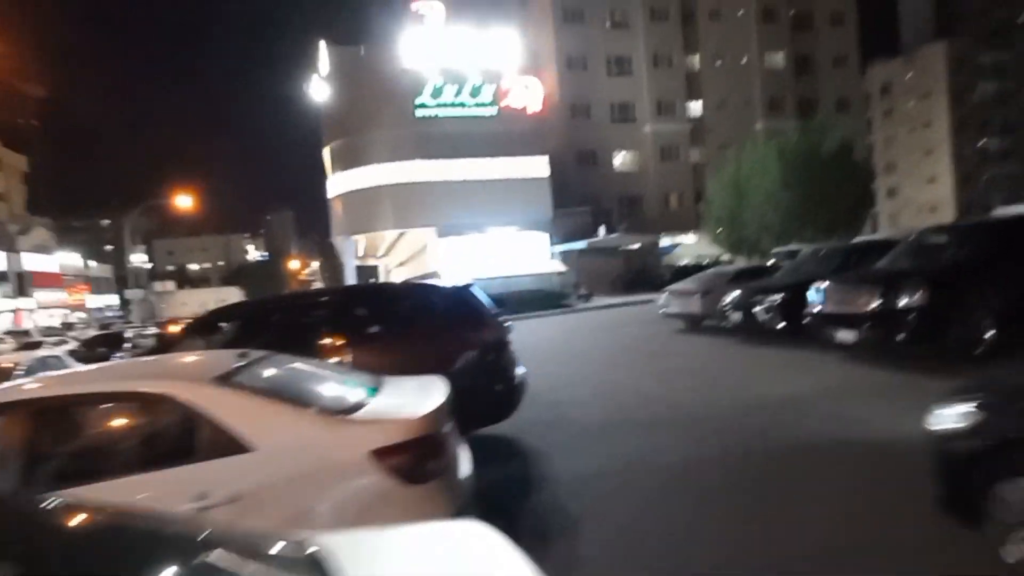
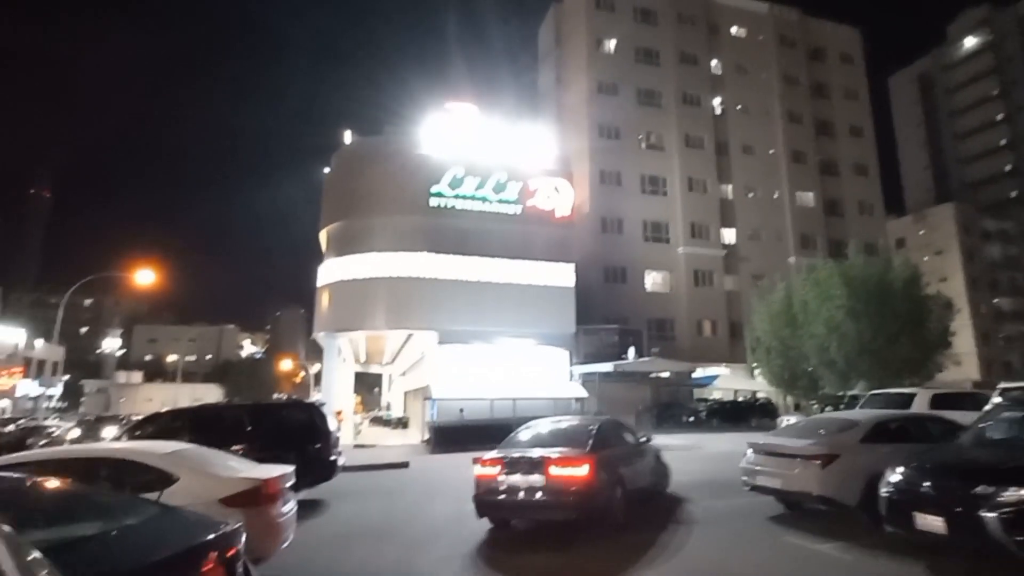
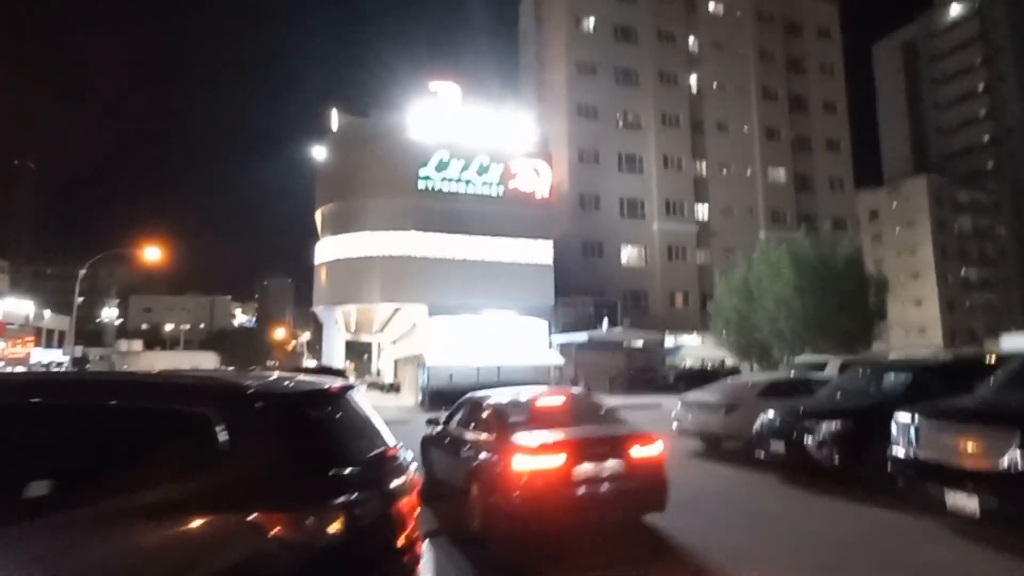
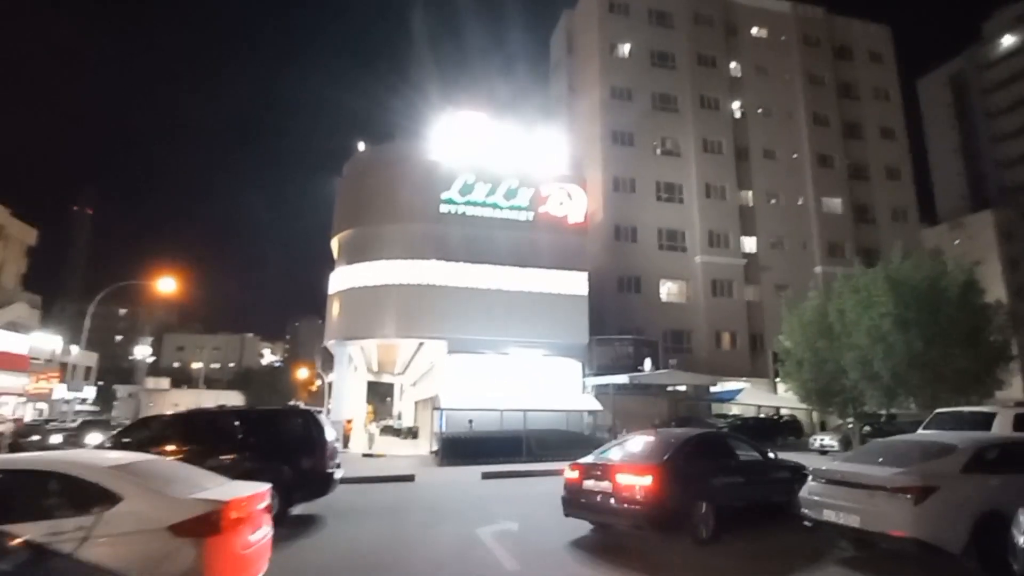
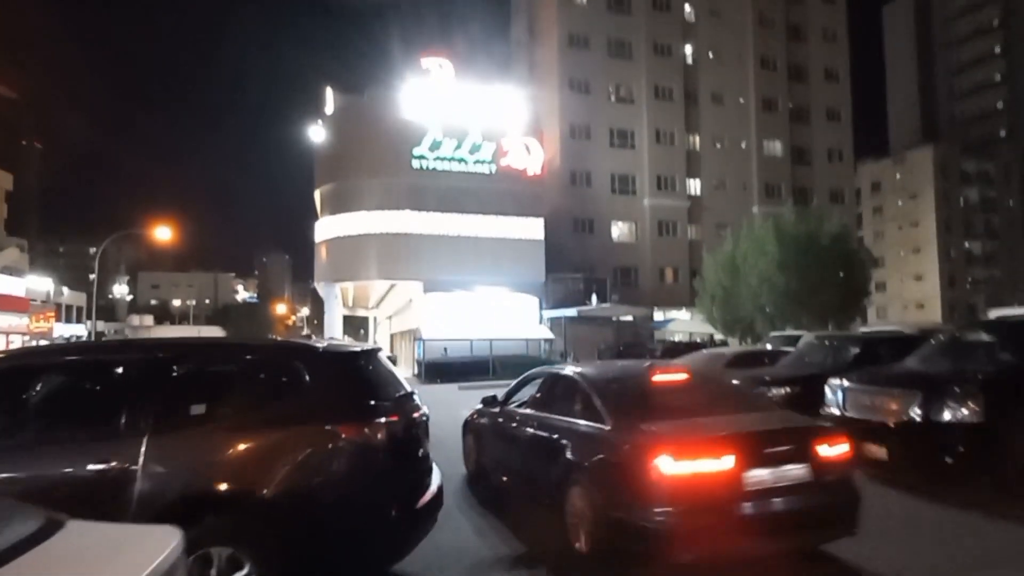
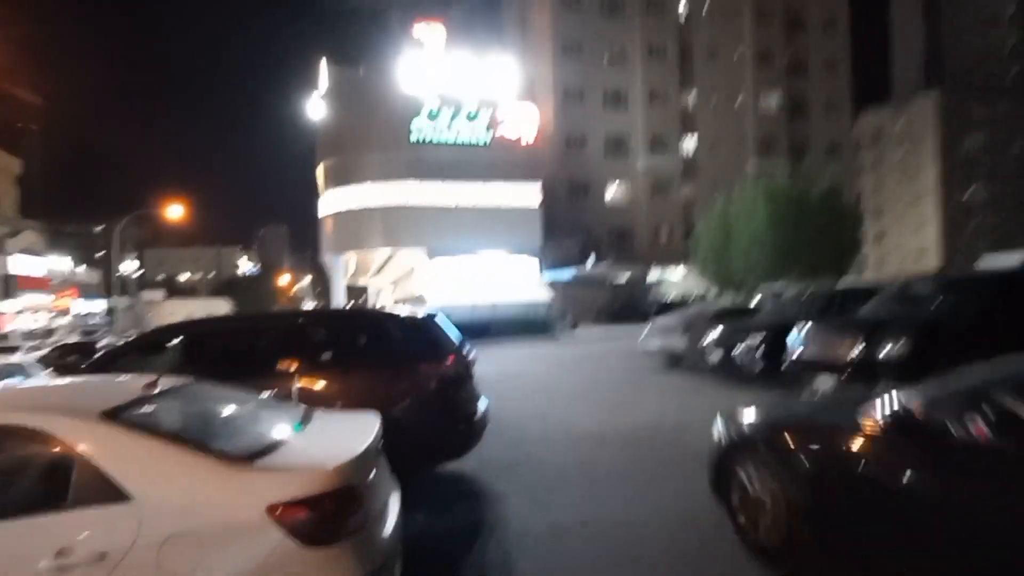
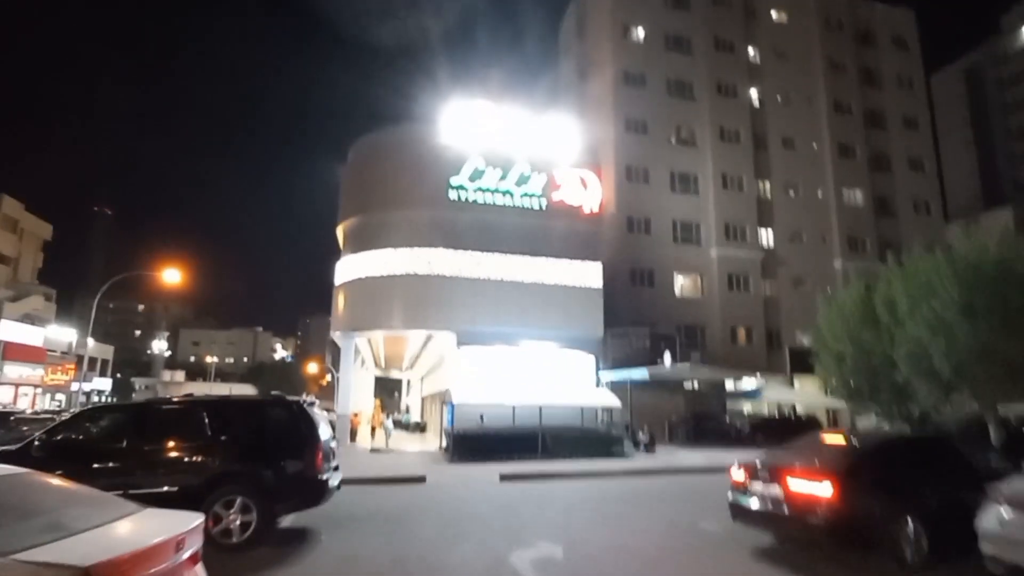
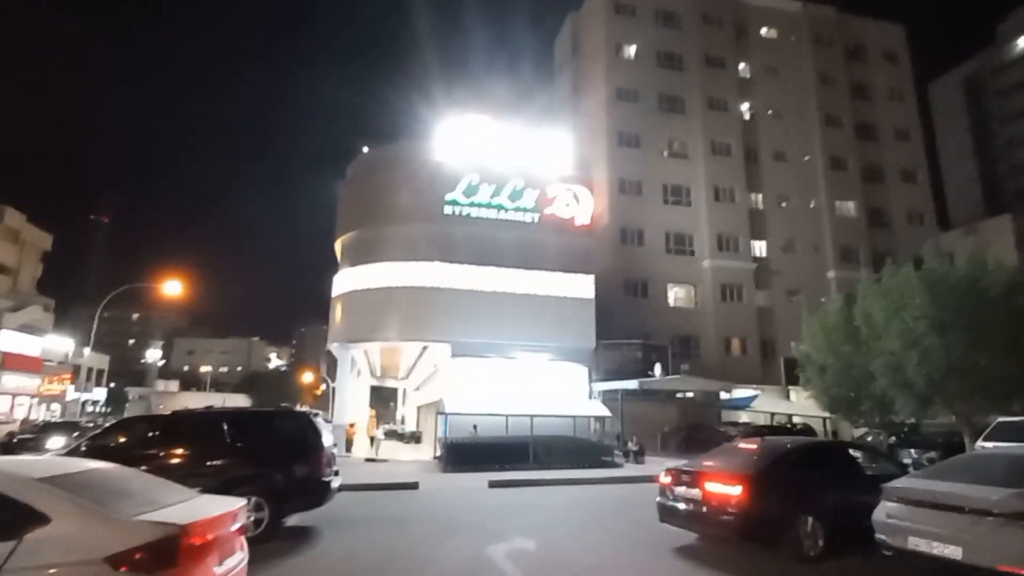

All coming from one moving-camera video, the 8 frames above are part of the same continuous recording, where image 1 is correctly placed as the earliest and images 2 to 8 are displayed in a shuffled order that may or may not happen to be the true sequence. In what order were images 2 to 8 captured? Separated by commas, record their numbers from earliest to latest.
6, 5, 3, 2, 4, 8, 7
